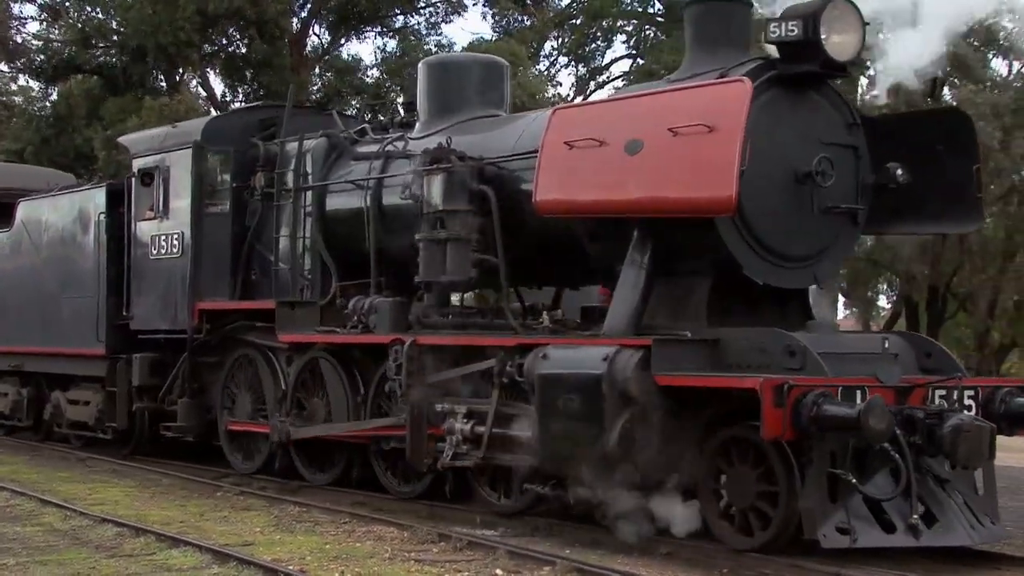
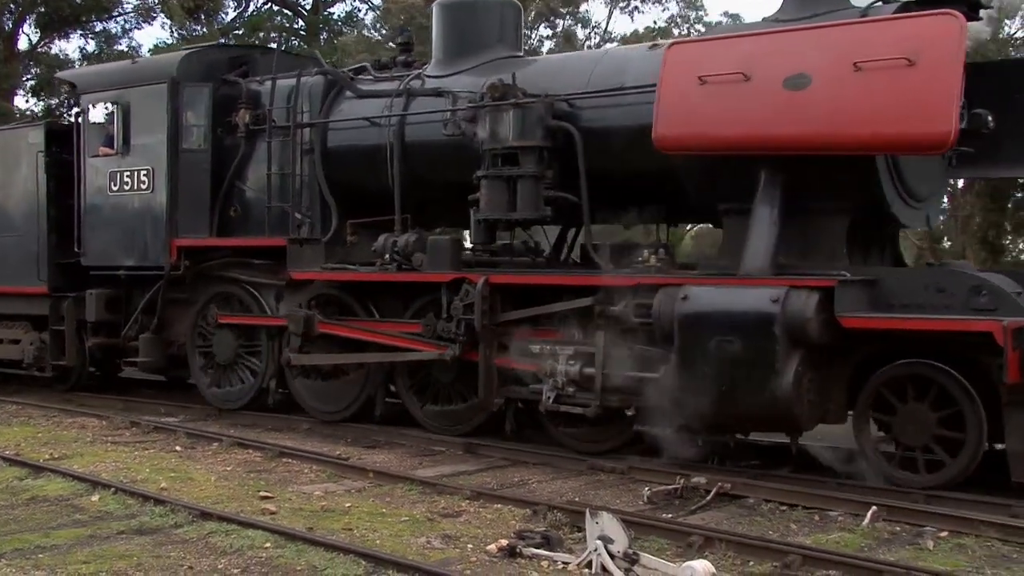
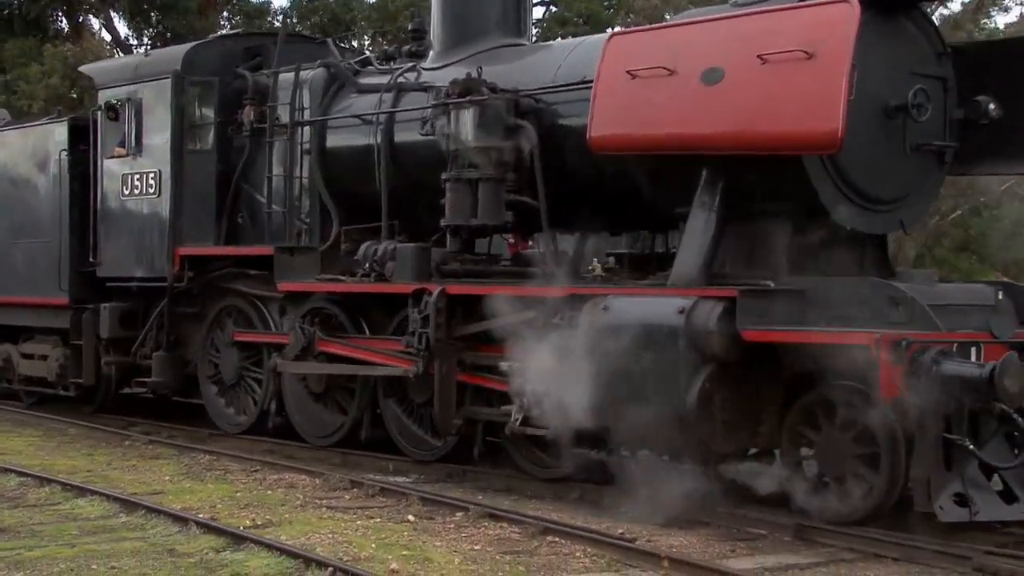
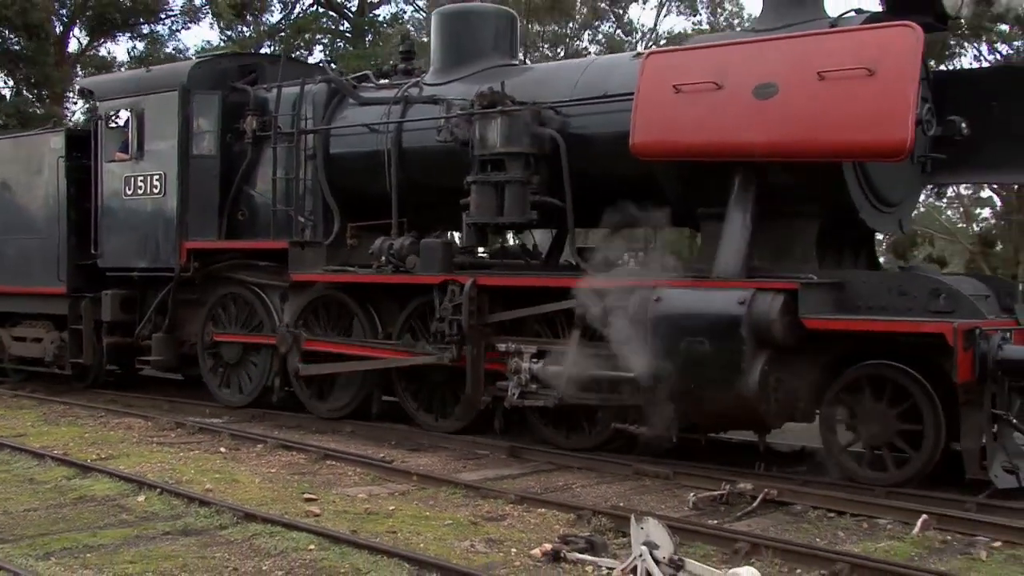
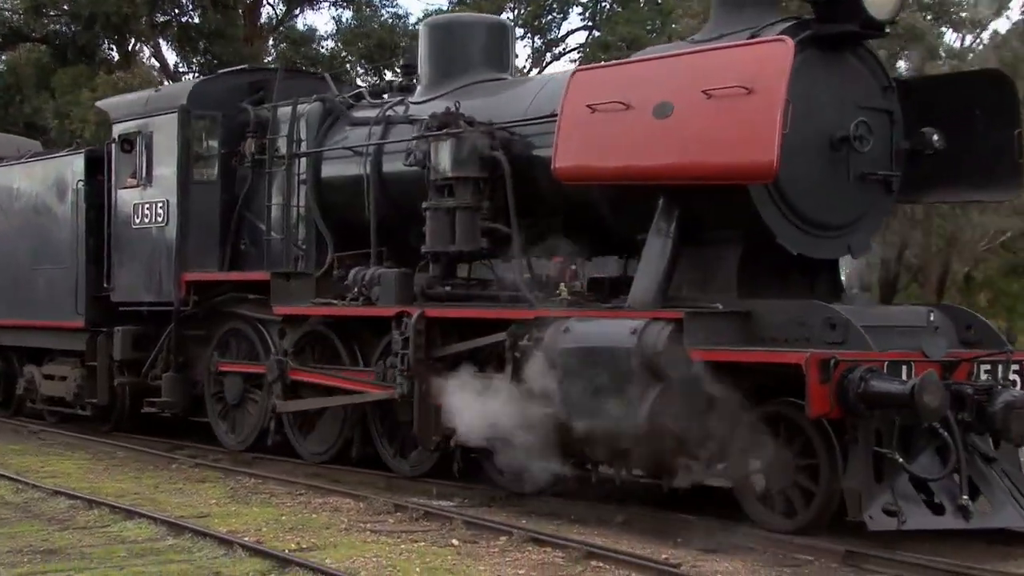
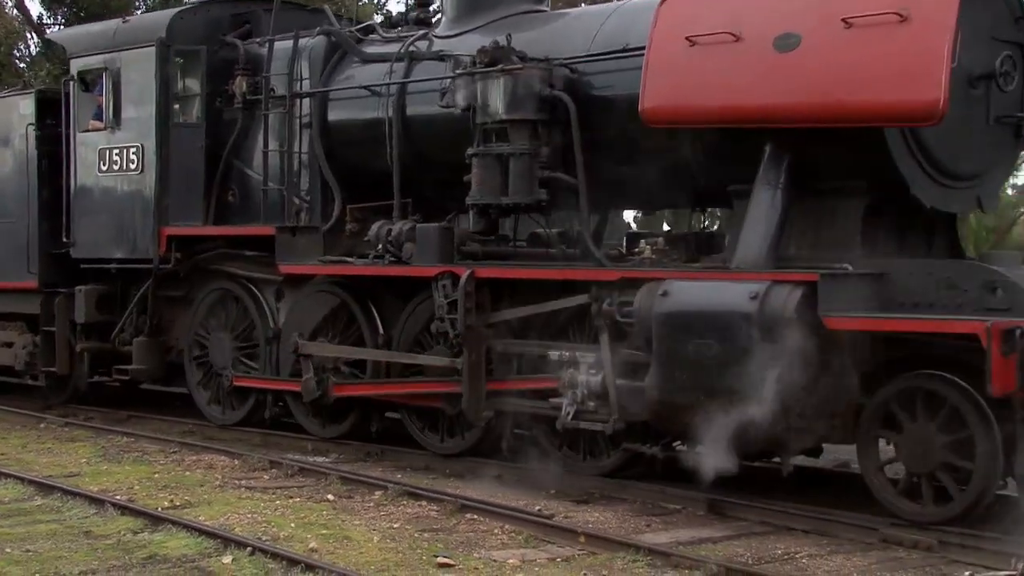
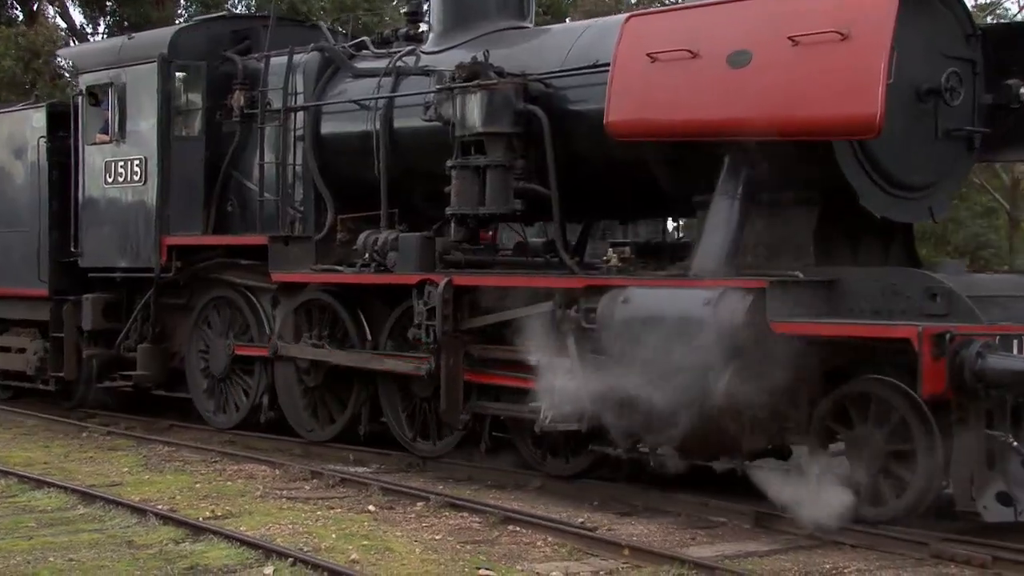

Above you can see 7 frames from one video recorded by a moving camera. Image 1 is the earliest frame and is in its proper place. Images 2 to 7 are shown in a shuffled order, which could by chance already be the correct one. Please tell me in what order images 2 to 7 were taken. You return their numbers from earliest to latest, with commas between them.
5, 3, 7, 6, 4, 2
